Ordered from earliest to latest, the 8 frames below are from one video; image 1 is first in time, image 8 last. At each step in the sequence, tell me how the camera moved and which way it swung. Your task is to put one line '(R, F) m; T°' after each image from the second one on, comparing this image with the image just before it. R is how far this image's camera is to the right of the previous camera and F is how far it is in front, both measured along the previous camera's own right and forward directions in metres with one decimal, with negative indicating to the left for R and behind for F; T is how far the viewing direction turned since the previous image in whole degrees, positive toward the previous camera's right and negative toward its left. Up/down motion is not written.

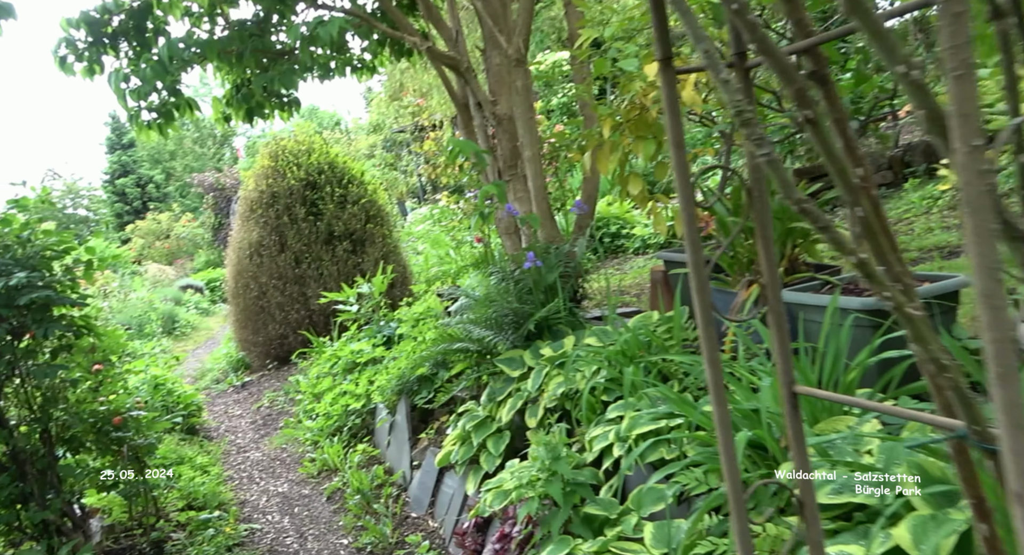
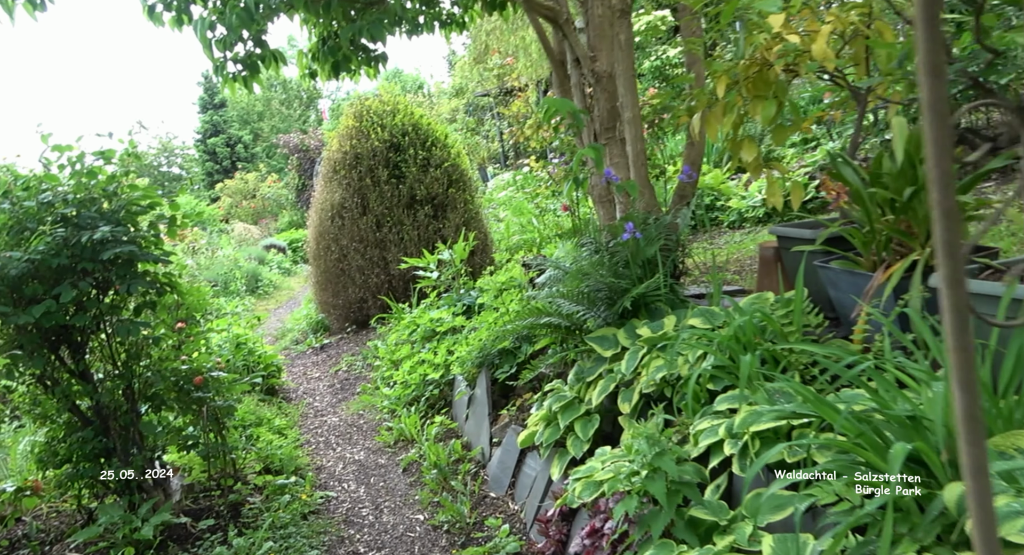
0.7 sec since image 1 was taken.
(-0.1, +0.2) m; -5°
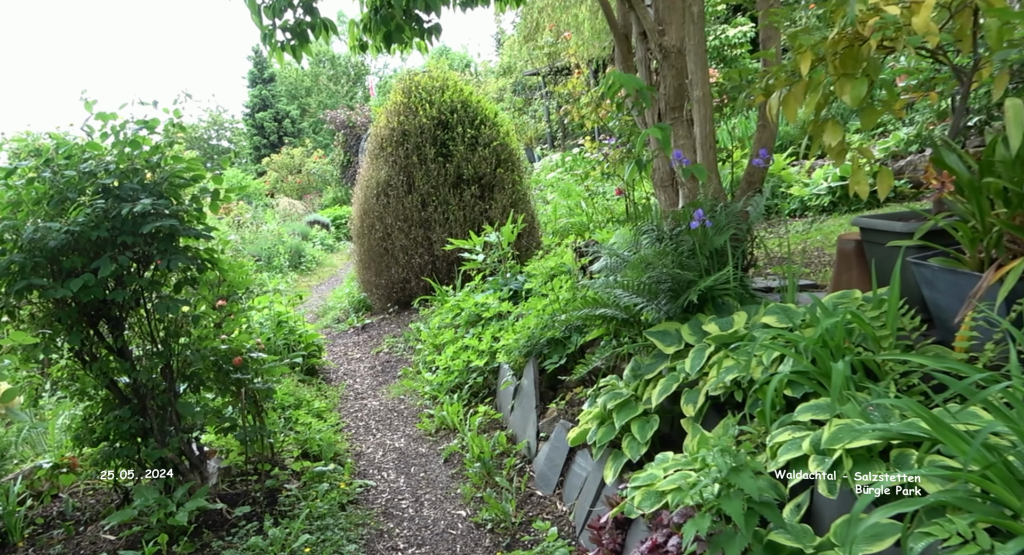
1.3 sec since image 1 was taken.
(-0.1, +0.2) m; -3°
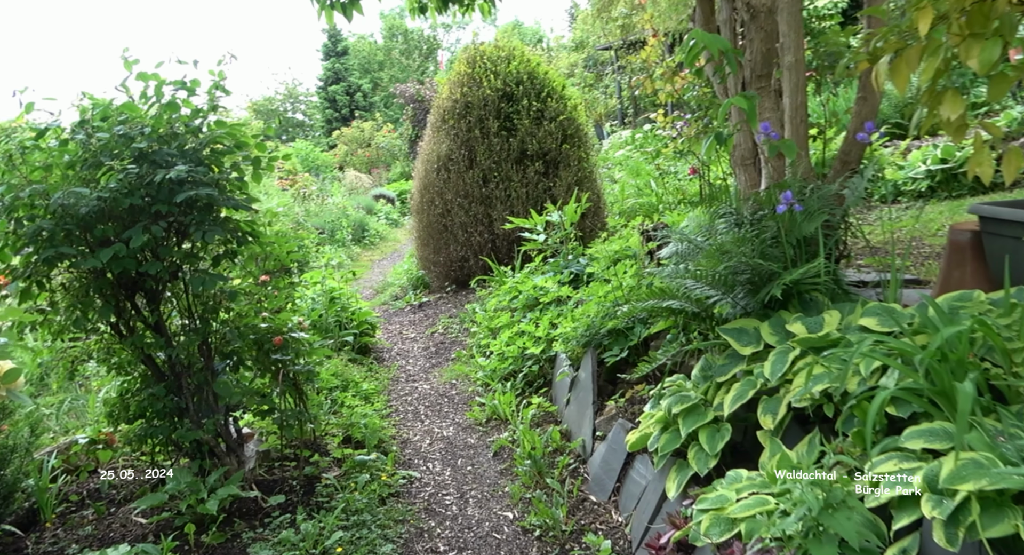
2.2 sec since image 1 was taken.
(0.0, +0.3) m; -5°
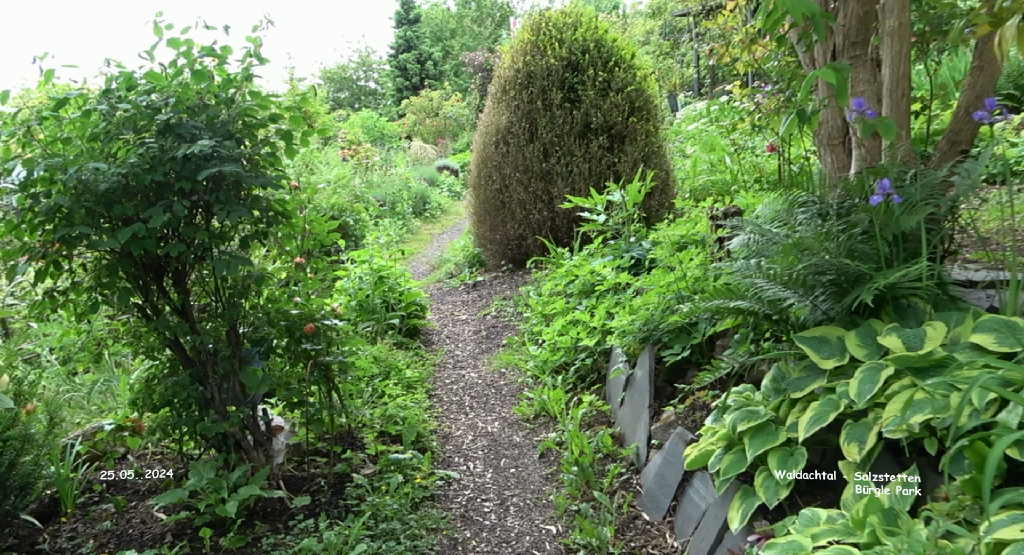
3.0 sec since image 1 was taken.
(+0.1, +0.3) m; -5°
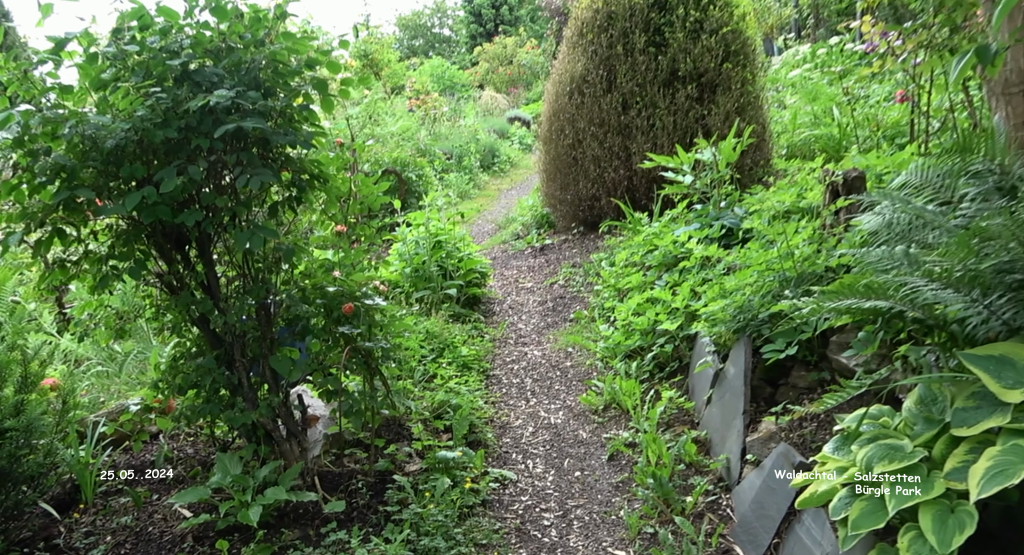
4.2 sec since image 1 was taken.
(0.0, +0.5) m; -5°
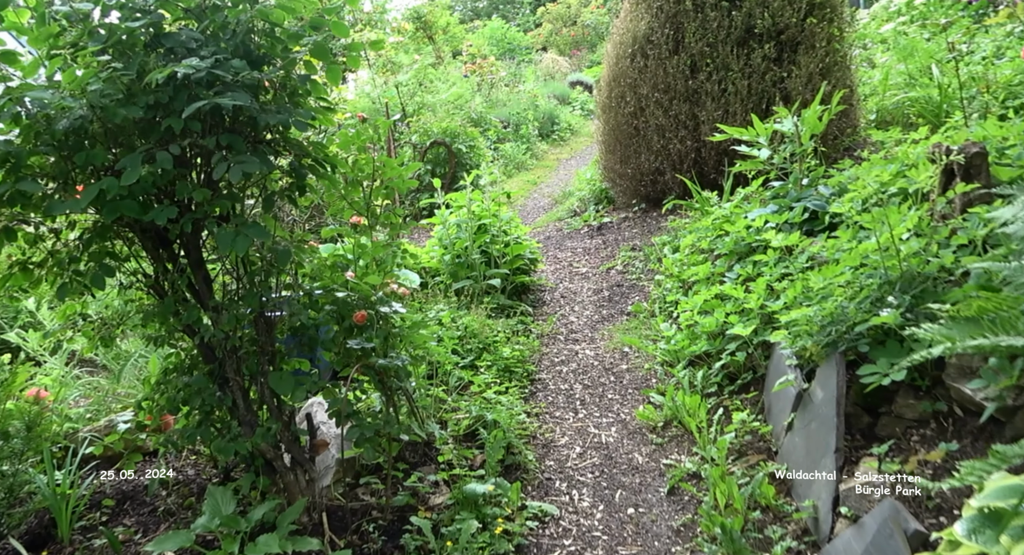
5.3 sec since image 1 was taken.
(+0.1, +0.5) m; -5°
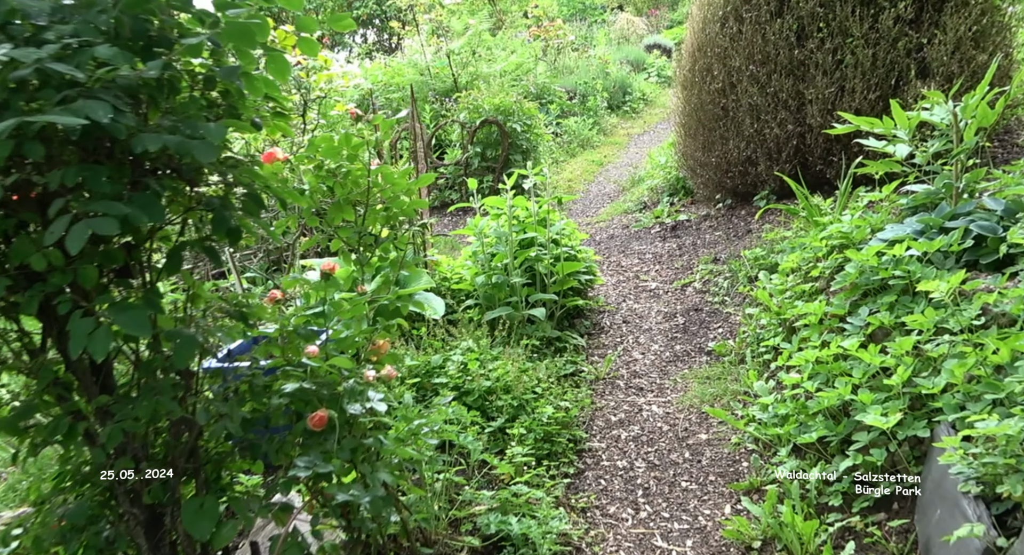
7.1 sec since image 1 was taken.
(+0.1, +0.9) m; -5°
